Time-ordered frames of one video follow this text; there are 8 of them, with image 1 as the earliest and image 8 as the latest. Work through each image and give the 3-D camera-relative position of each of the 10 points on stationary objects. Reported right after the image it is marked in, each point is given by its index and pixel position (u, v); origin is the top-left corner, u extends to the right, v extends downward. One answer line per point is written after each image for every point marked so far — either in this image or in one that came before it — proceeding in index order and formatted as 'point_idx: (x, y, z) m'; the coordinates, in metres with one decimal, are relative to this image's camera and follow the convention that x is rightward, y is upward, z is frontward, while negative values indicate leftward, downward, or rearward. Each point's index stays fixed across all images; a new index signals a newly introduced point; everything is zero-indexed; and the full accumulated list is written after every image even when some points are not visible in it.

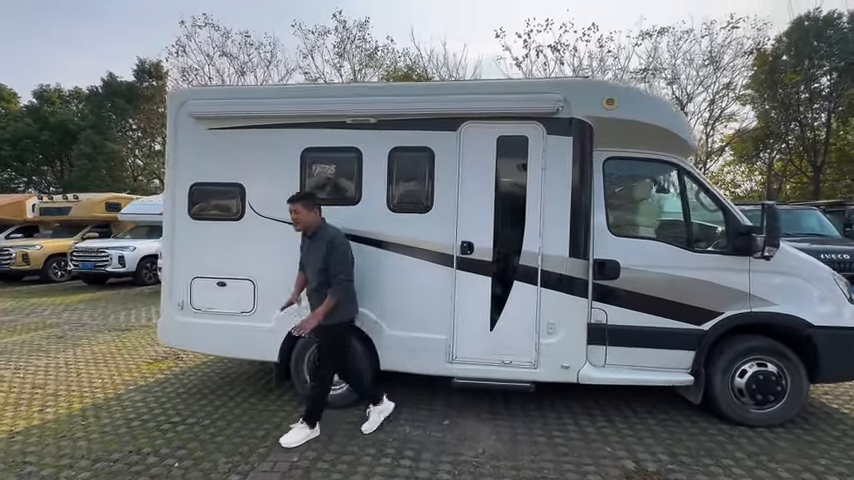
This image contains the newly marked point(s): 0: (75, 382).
0: (-5.4, -2.2, +5.7) m
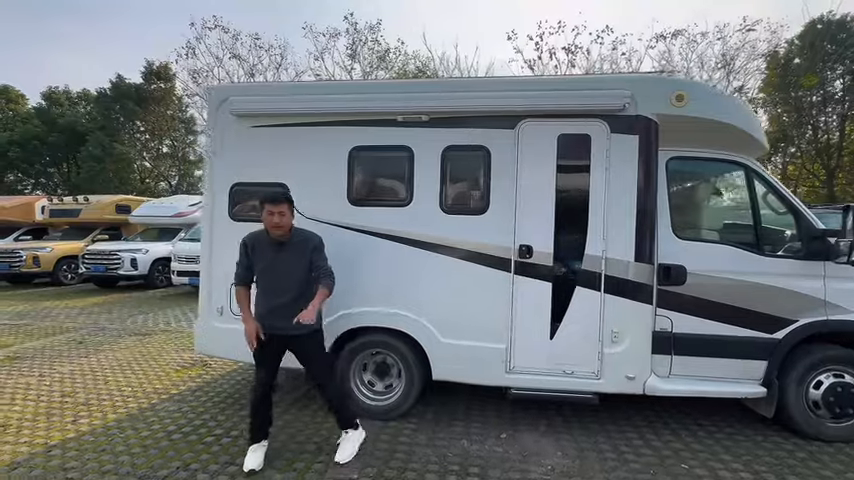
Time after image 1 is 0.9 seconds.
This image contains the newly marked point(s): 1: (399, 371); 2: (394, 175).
0: (-4.7, -2.2, +5.5) m
1: (-0.4, -1.6, +4.7) m
2: (-0.4, +0.8, +4.5) m
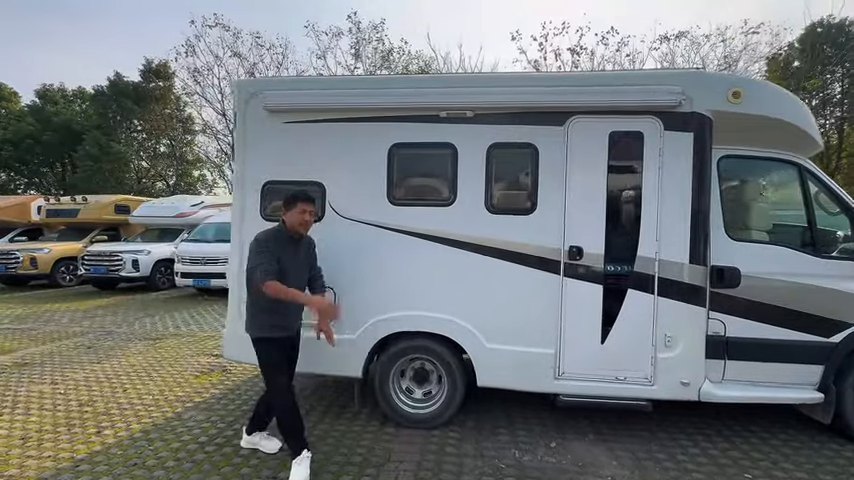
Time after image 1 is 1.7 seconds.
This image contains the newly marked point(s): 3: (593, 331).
0: (-4.2, -2.2, +5.2) m
1: (+0.1, -1.6, +4.5) m
2: (+0.1, +0.8, +4.4) m
3: (+1.8, -1.0, +4.1) m
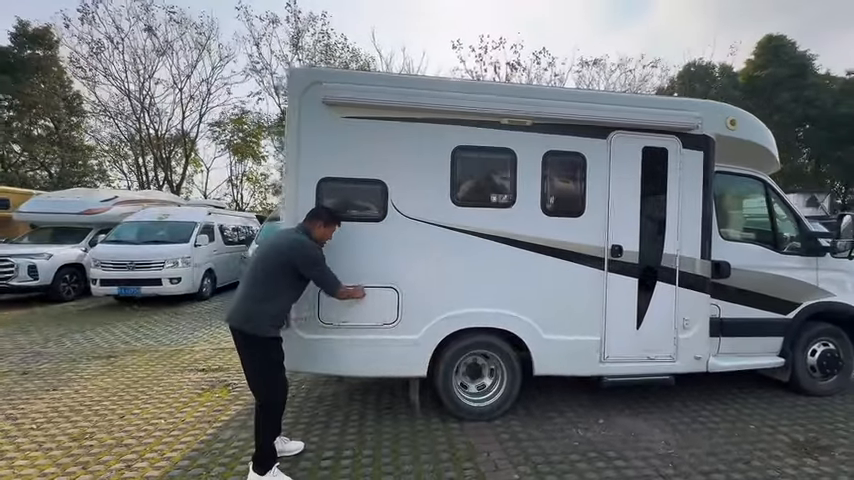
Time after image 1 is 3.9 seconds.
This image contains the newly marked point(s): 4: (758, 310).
0: (-3.6, -2.2, +4.5) m
1: (+0.8, -1.6, +4.7) m
2: (+0.8, +0.8, +4.6) m
3: (+2.6, -1.0, +4.8) m
4: (+4.6, -1.0, +5.2) m
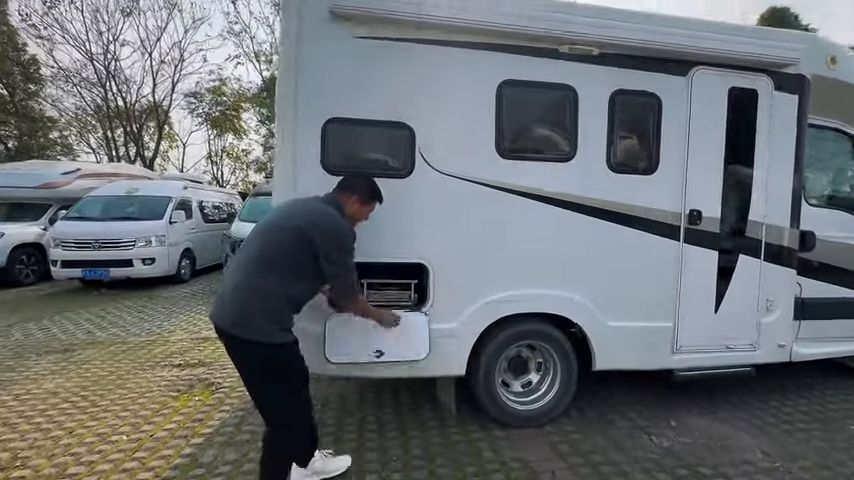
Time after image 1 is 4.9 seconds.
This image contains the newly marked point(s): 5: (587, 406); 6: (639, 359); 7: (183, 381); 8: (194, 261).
0: (-3.2, -1.9, +3.4) m
1: (+1.2, -1.2, +3.8) m
2: (+1.2, +1.1, +3.6) m
3: (+2.9, -0.6, +3.9) m
4: (+5.0, -0.6, +4.5) m
5: (+1.7, -1.8, +4.0) m
6: (+2.1, -1.2, +3.8) m
7: (-3.1, -1.8, +4.8) m
8: (-7.8, -0.7, +12.6) m
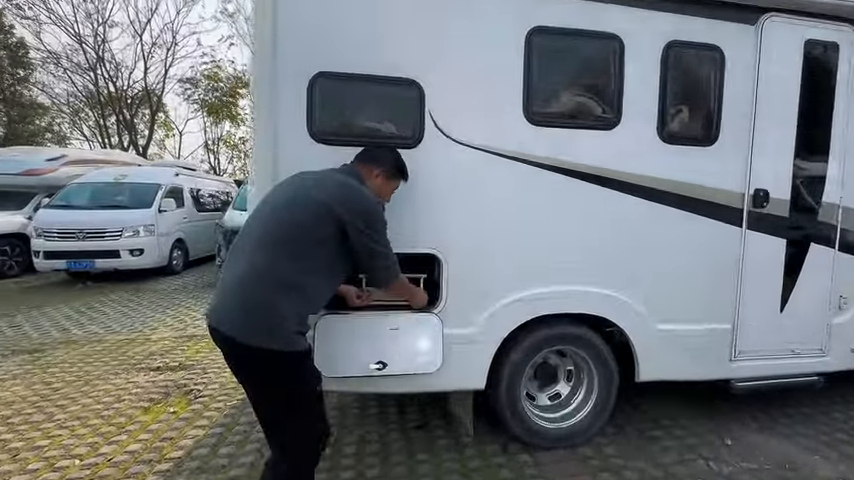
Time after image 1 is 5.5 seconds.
0: (-3.1, -1.8, +2.9) m
1: (+1.3, -1.1, +3.2) m
2: (+1.3, +1.3, +2.9) m
3: (+3.0, -0.5, +3.3) m
4: (+5.1, -0.4, +3.8) m
5: (+1.8, -1.7, +3.5) m
6: (+2.2, -1.1, +3.2) m
7: (-3.0, -1.7, +4.2) m
8: (-7.7, -0.4, +12.0) m
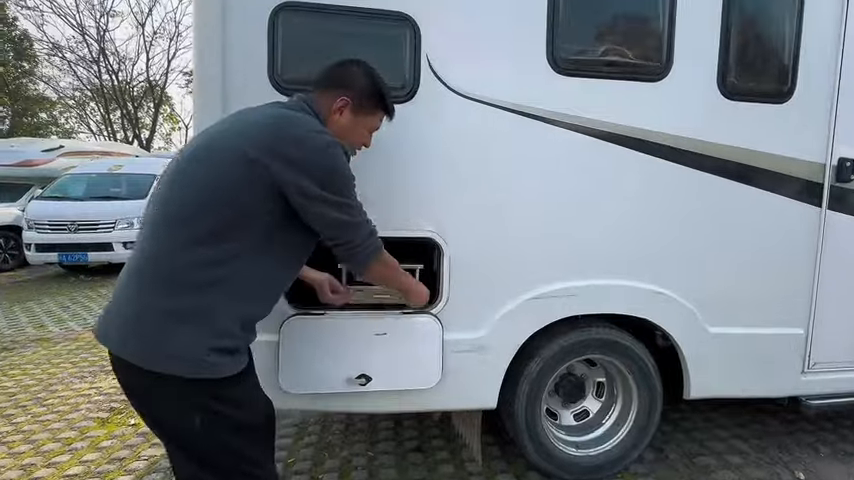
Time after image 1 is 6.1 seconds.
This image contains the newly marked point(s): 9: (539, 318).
0: (-3.1, -1.6, +2.4) m
1: (+1.3, -1.0, +2.6) m
2: (+1.3, +1.4, +2.3) m
3: (+3.0, -0.4, +2.6) m
4: (+5.1, -0.3, +3.1) m
5: (+1.8, -1.5, +2.8) m
6: (+2.2, -1.0, +2.6) m
7: (-3.0, -1.5, +3.7) m
8: (-7.5, -0.1, +11.6) m
9: (+0.7, -0.5, +2.3) m
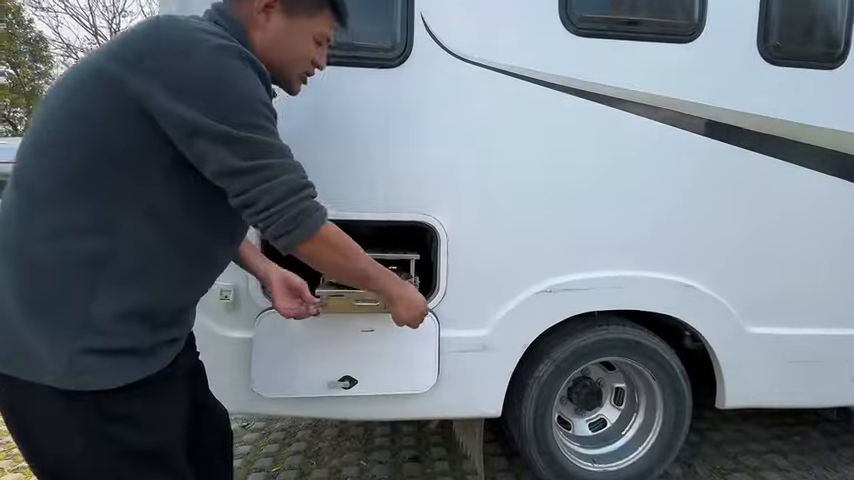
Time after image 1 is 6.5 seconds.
0: (-3.2, -1.6, +2.2) m
1: (+1.3, -0.9, +2.3) m
2: (+1.2, +1.4, +2.0) m
3: (+3.0, -0.3, +2.3) m
4: (+5.0, -0.2, +2.7) m
5: (+1.8, -1.5, +2.5) m
6: (+2.2, -0.9, +2.2) m
7: (-3.0, -1.4, +3.5) m
8: (-7.3, -0.1, +11.5) m
9: (+0.7, -0.4, +2.0) m
